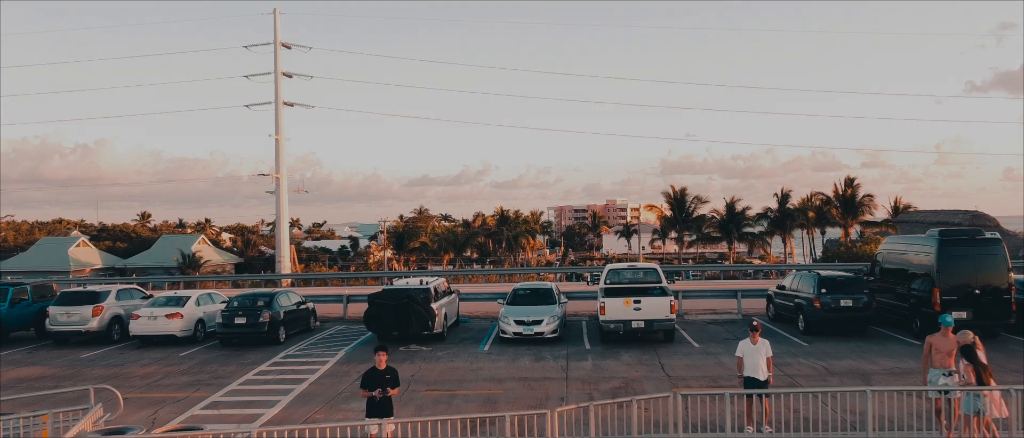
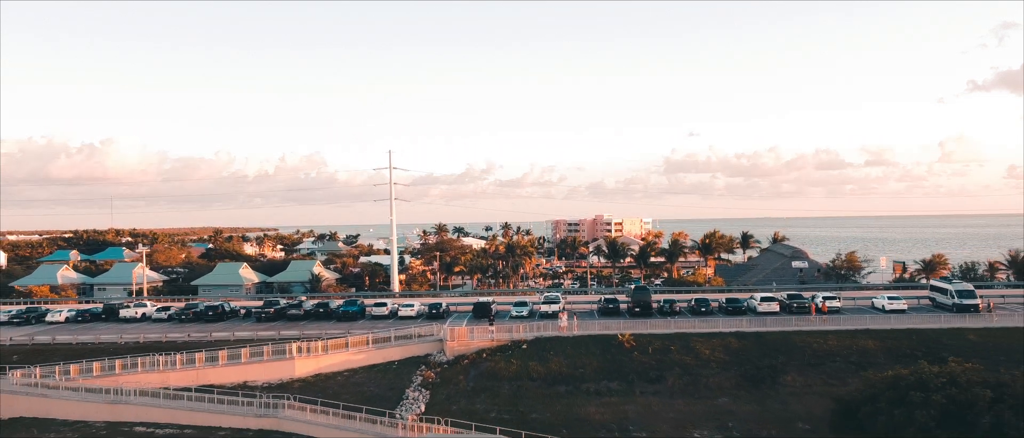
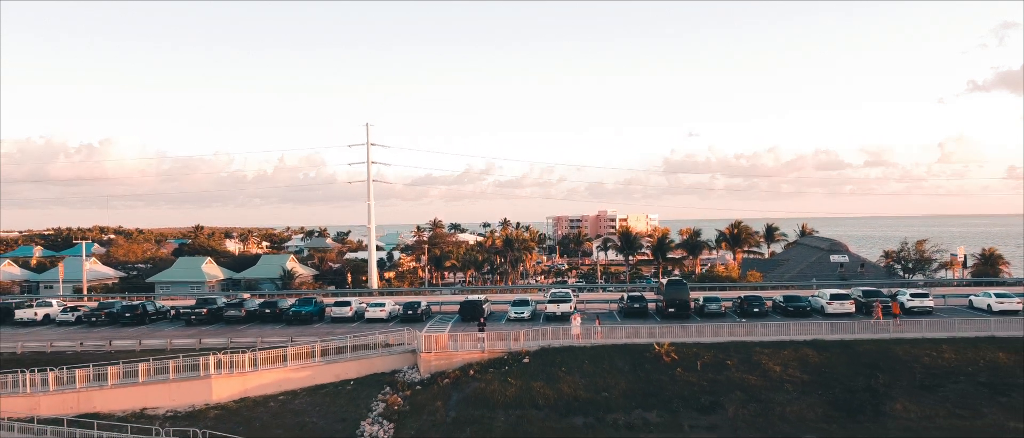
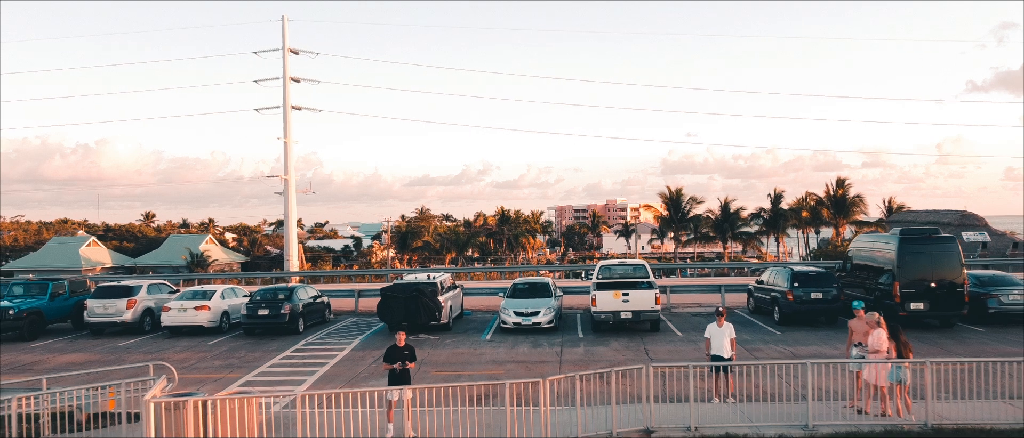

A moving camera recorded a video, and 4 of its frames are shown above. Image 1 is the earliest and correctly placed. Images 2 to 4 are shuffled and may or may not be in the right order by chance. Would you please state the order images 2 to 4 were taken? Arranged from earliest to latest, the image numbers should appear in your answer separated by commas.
4, 3, 2
